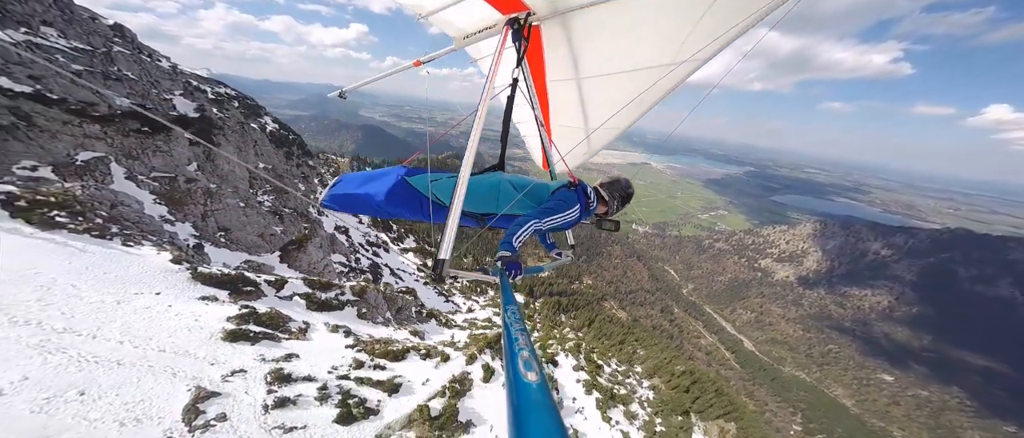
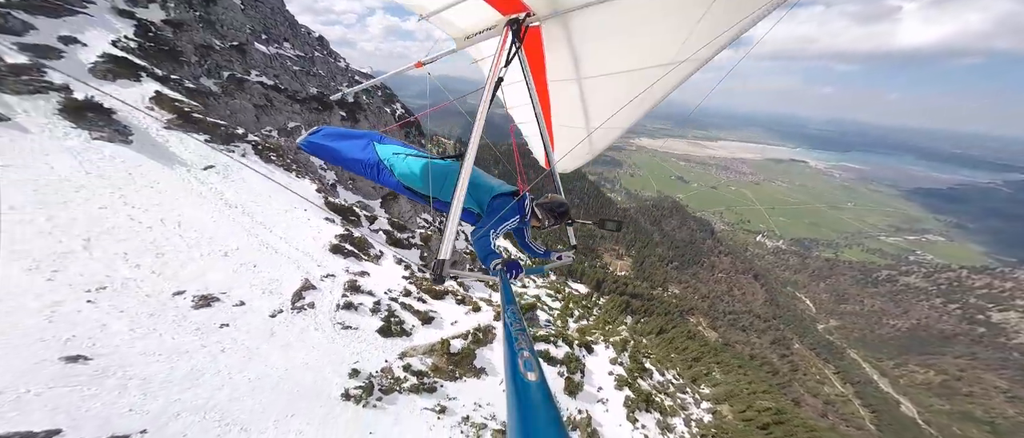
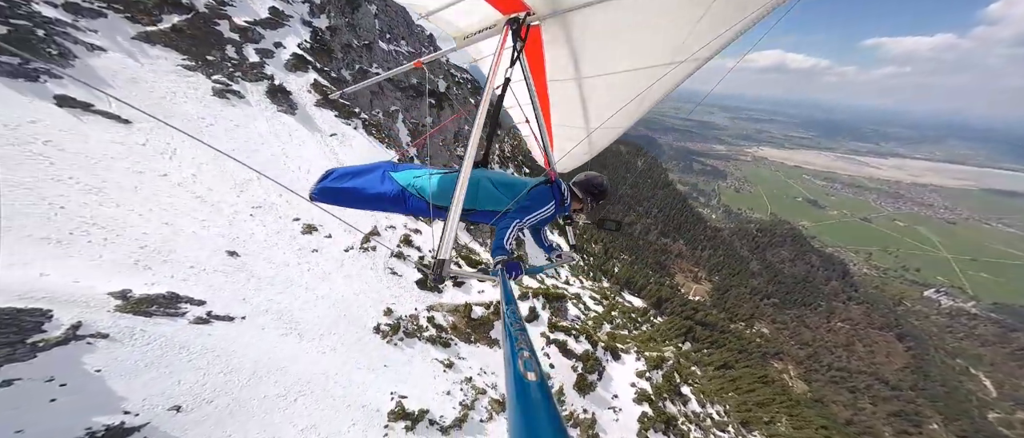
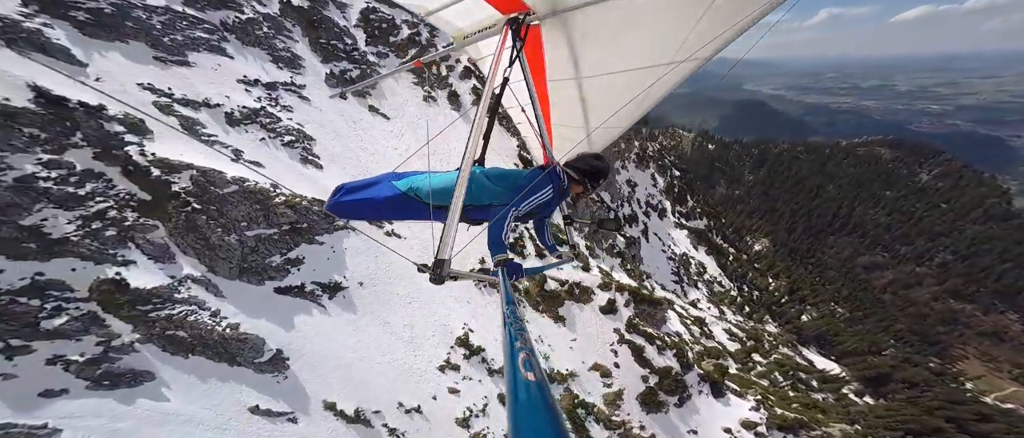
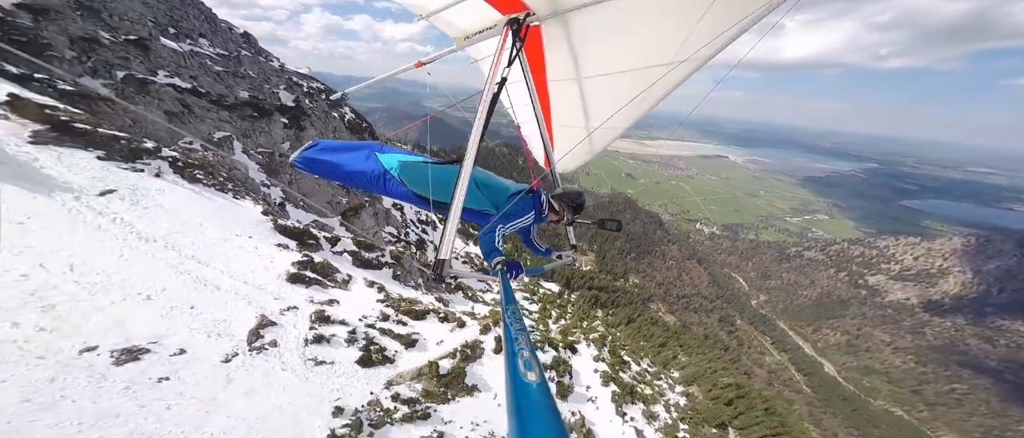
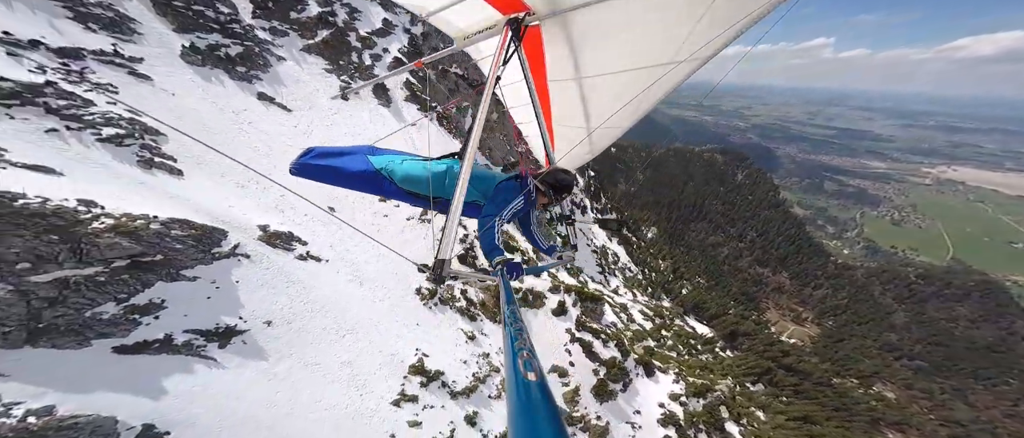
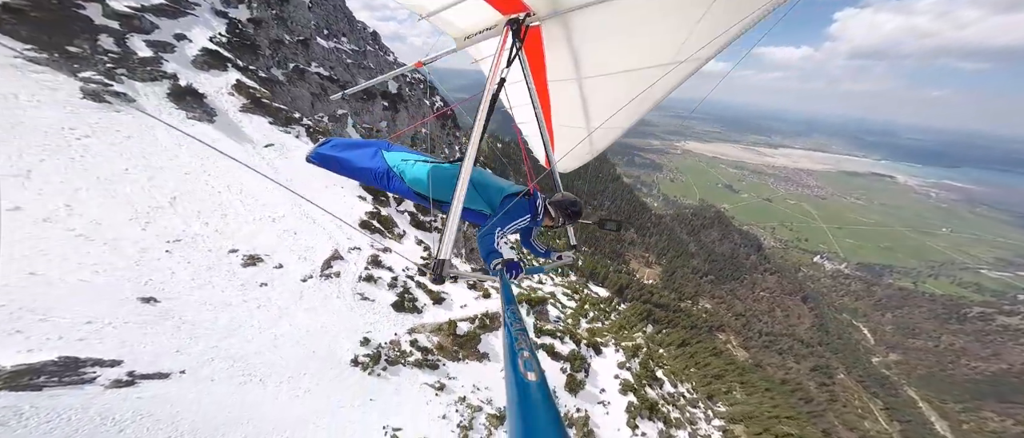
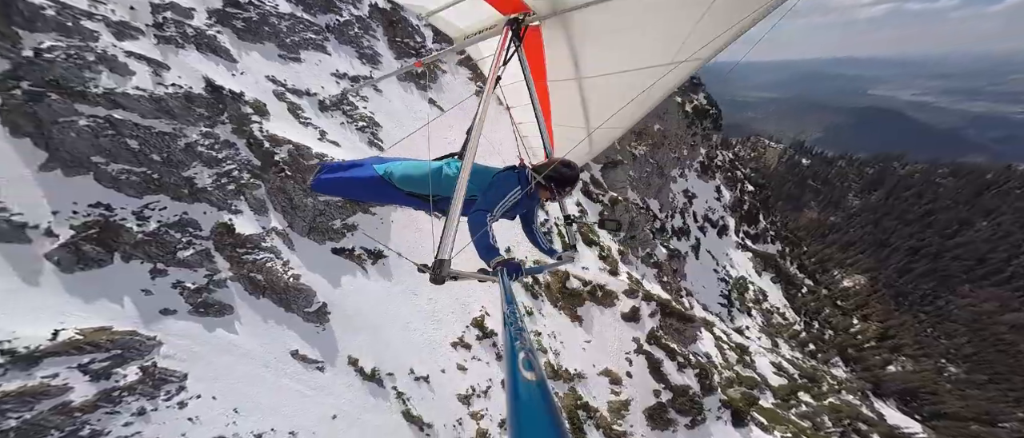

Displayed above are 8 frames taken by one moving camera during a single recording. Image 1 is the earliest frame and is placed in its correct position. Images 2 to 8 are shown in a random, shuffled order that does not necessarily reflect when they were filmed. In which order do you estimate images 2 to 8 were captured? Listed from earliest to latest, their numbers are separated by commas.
5, 2, 7, 3, 6, 4, 8
